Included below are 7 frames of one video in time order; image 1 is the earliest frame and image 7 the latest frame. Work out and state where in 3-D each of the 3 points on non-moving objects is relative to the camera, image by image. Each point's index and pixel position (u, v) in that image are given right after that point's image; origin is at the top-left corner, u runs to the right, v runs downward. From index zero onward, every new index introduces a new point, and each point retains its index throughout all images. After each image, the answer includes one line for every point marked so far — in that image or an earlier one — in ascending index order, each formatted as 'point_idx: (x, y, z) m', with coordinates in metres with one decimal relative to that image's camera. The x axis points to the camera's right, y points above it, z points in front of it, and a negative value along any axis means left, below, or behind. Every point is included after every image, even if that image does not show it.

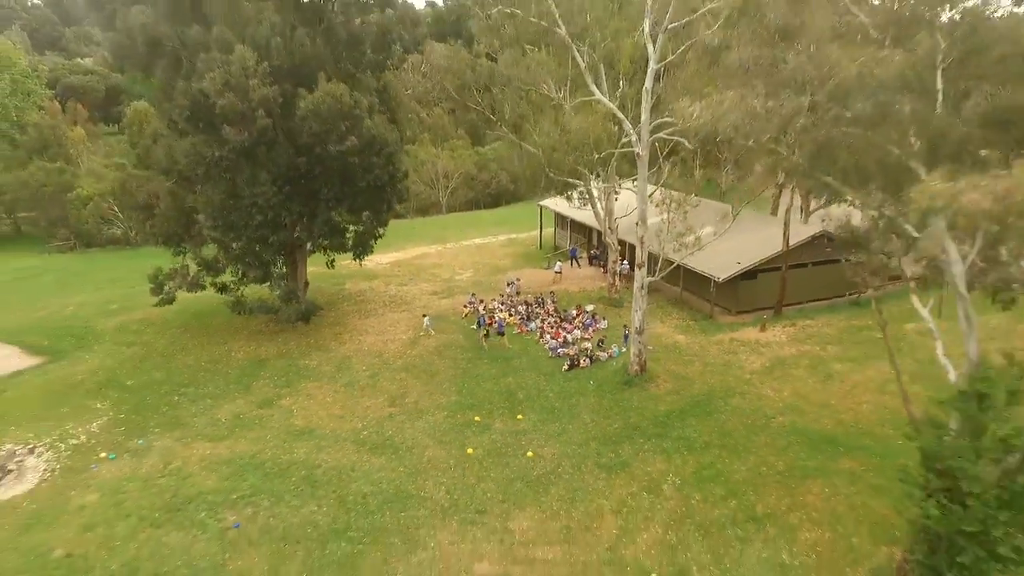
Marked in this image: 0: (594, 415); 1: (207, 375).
0: (+1.6, -2.5, +13.3) m
1: (-7.8, -2.2, +17.2) m
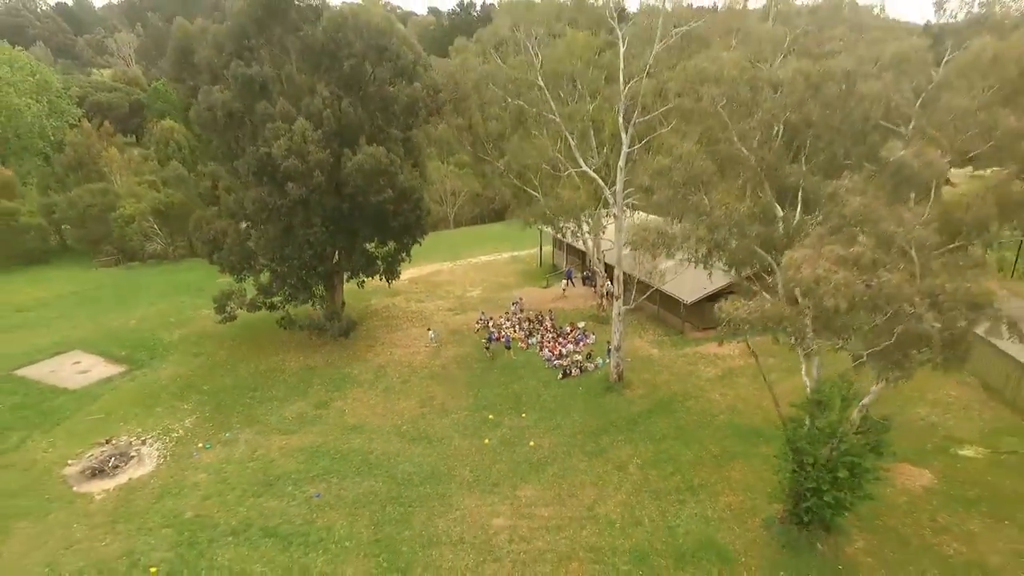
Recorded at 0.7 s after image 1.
0: (+1.8, -3.2, +17.2) m
1: (-7.6, -2.9, +21.1) m
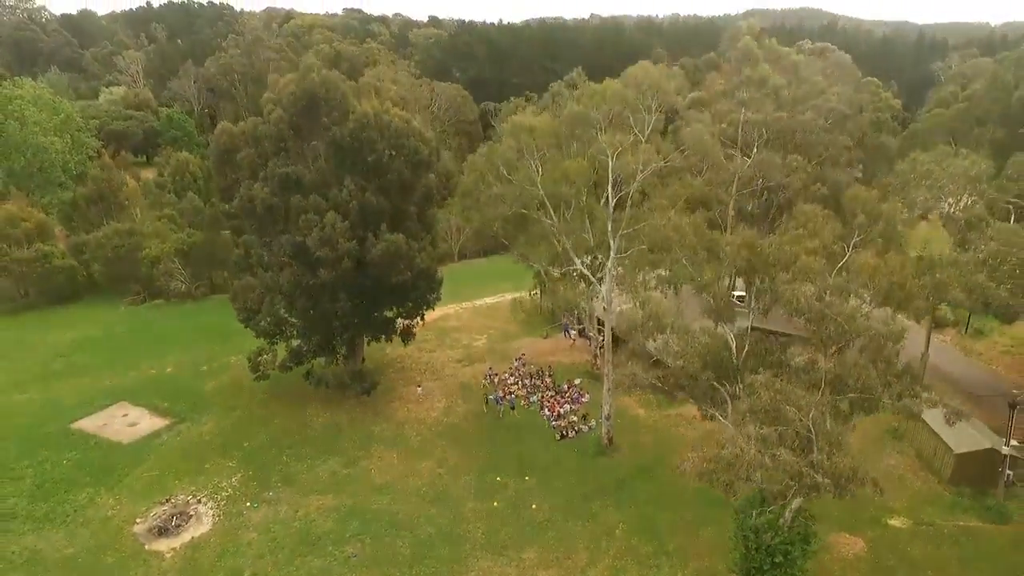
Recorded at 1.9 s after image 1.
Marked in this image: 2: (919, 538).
0: (+1.9, -5.6, +20.0) m
1: (-7.5, -5.3, +23.9) m
2: (+9.6, -5.9, +15.8) m
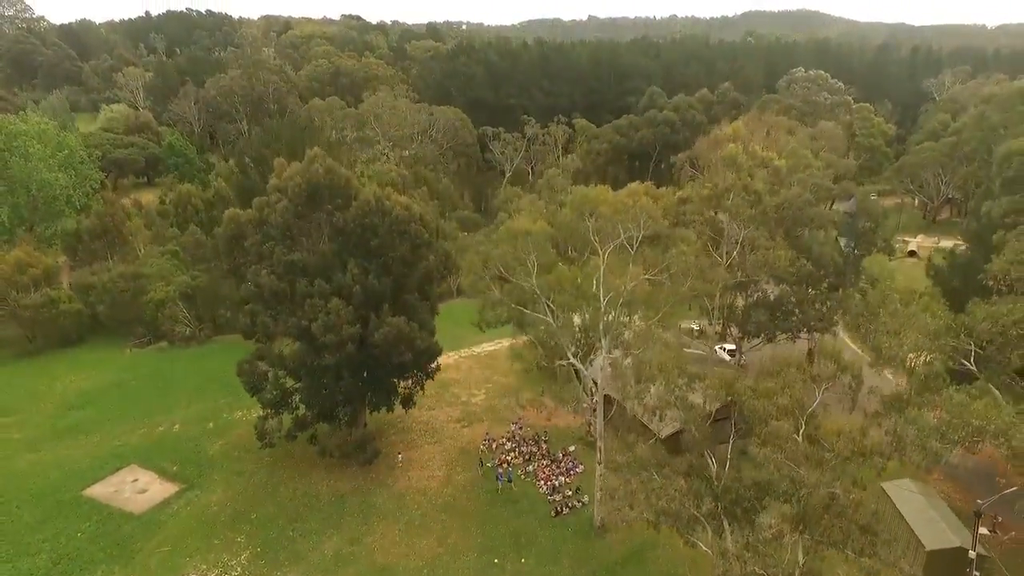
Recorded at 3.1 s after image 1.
0: (+1.8, -8.5, +21.0) m
1: (-7.6, -8.2, +24.9) m
2: (+9.5, -8.7, +16.8) m
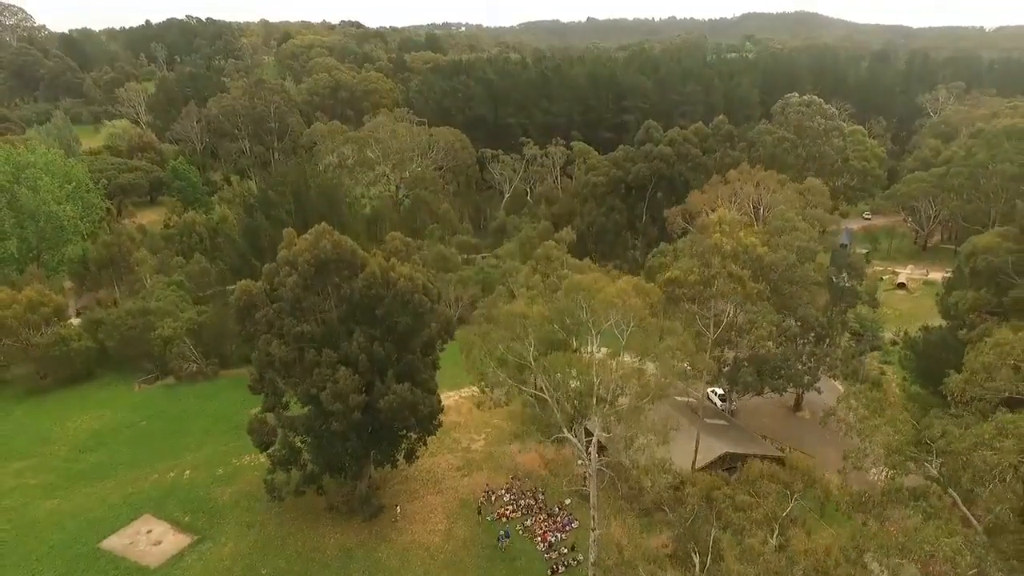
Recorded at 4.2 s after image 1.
0: (+1.8, -11.0, +22.2) m
1: (-7.7, -10.8, +26.1) m
2: (+9.4, -11.3, +18.1) m
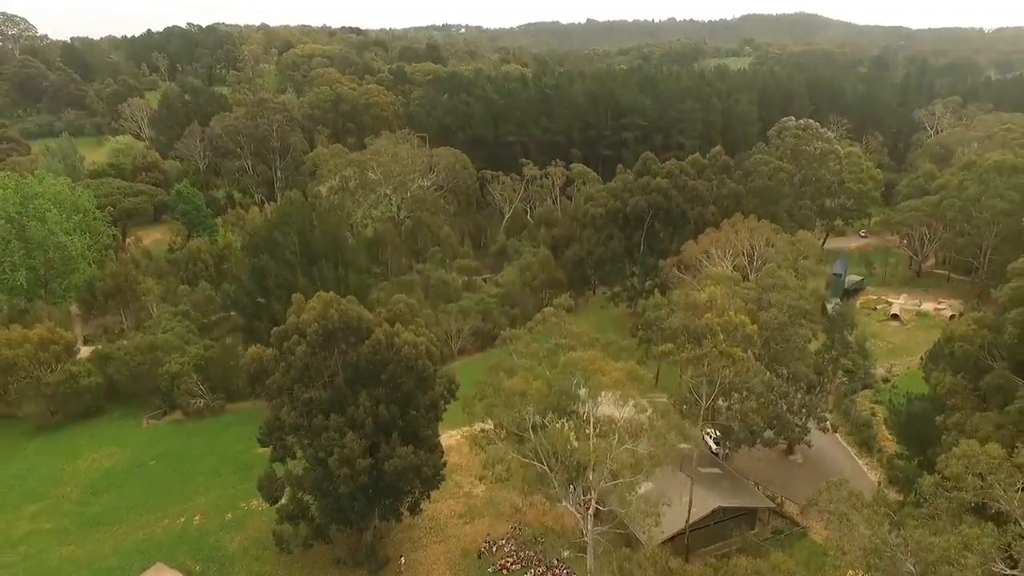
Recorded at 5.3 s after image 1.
0: (+1.8, -13.6, +23.2) m
1: (-7.7, -13.4, +27.1) m
2: (+9.4, -13.8, +19.1) m
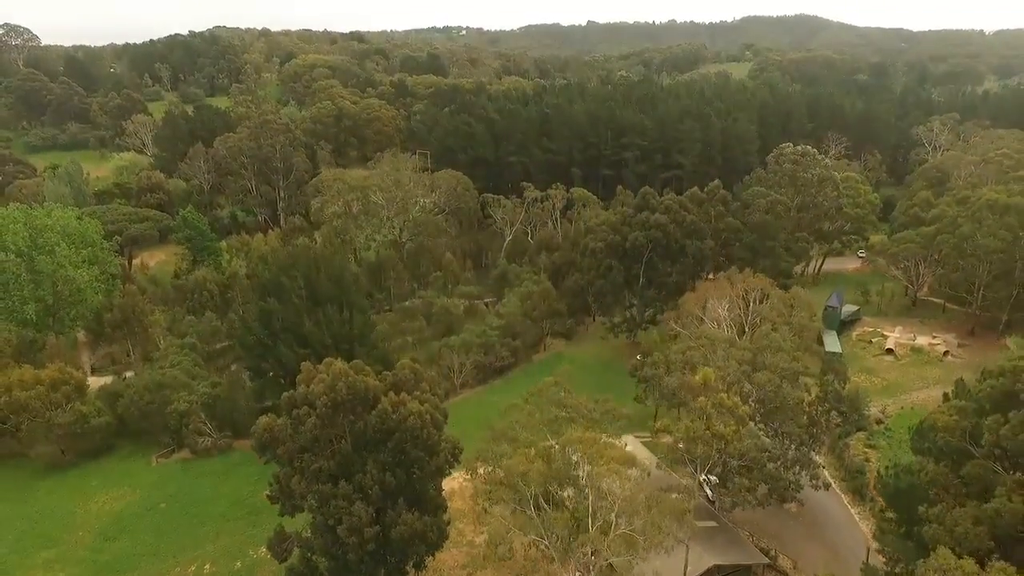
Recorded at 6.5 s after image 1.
0: (+1.9, -16.5, +24.2) m
1: (-7.6, -16.3, +28.1) m
2: (+9.5, -16.8, +20.0) m
